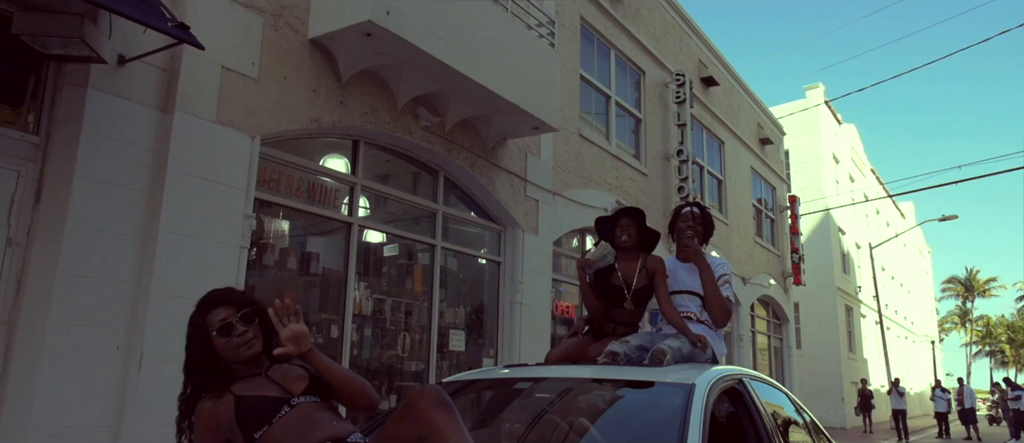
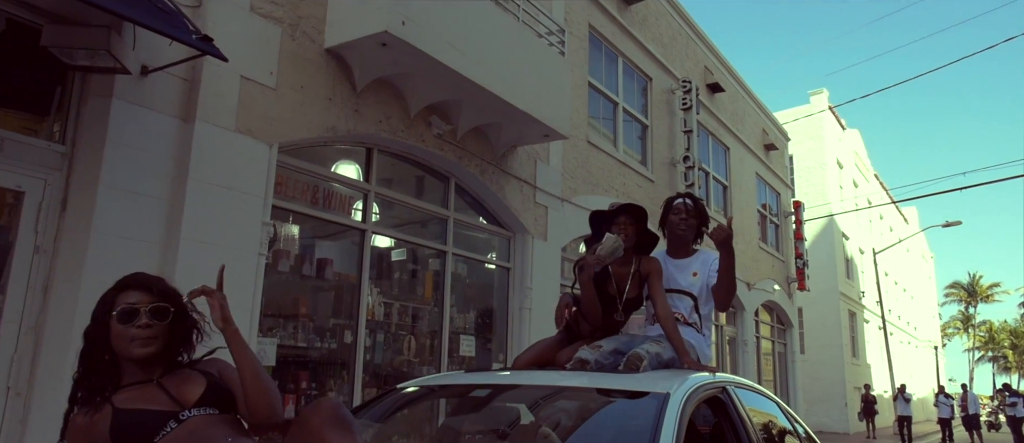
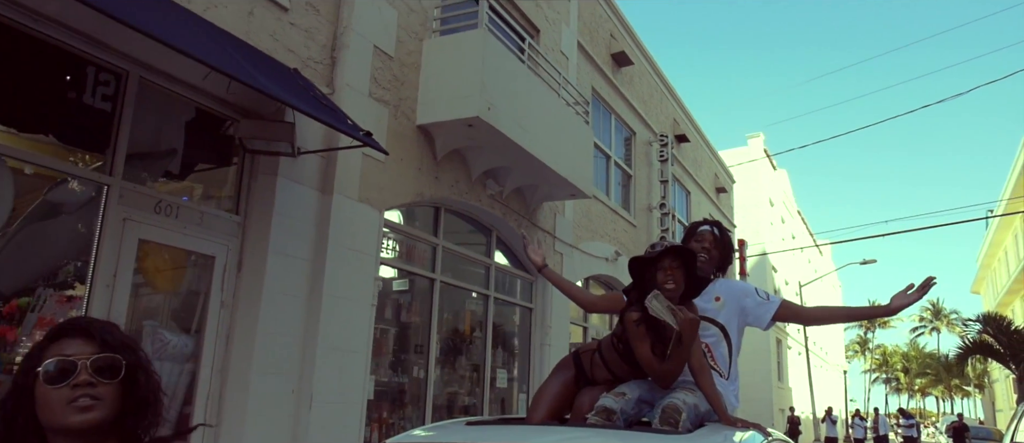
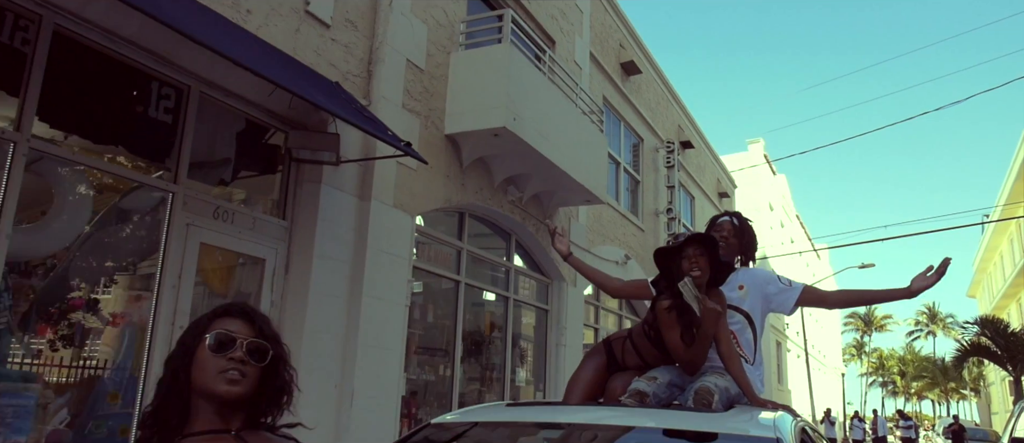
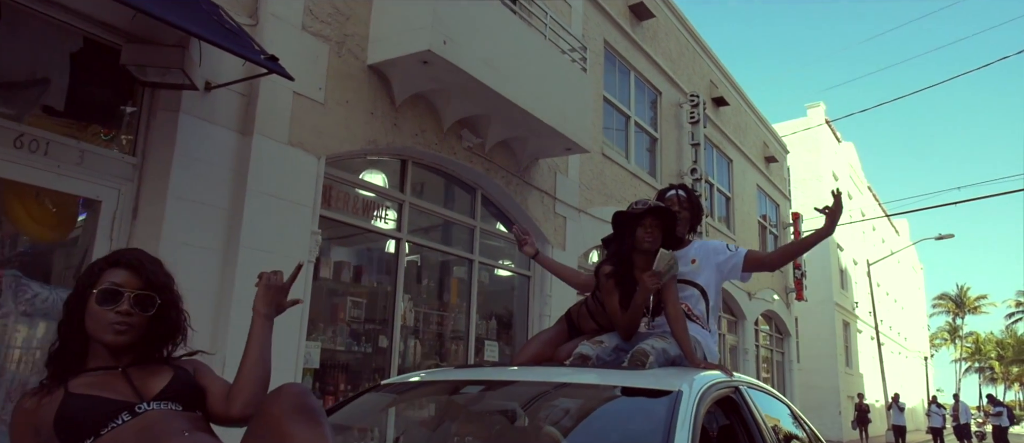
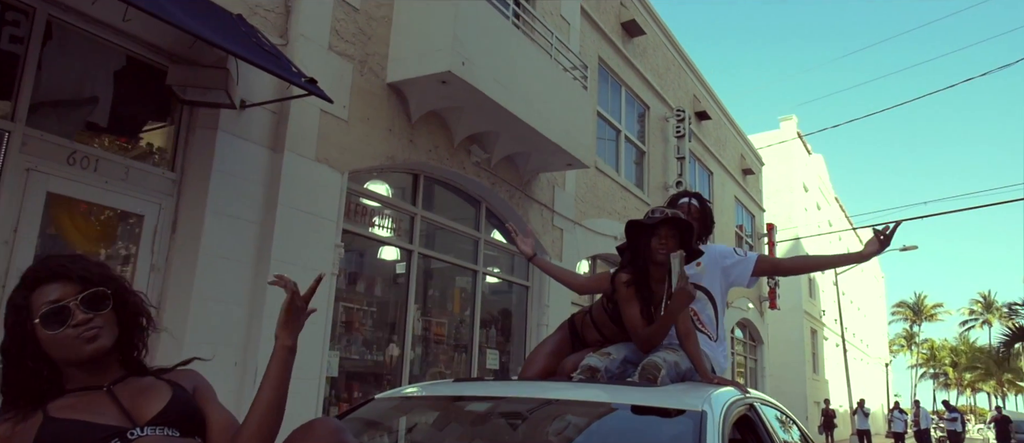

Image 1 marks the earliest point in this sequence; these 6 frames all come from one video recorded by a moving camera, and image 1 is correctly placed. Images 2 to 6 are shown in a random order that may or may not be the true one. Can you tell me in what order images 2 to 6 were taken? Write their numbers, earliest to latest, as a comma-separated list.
2, 5, 6, 3, 4
